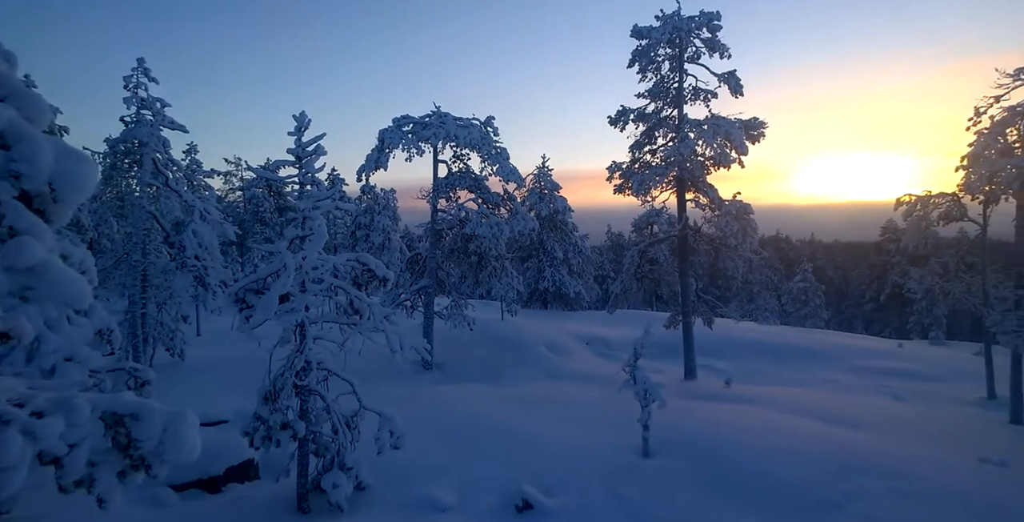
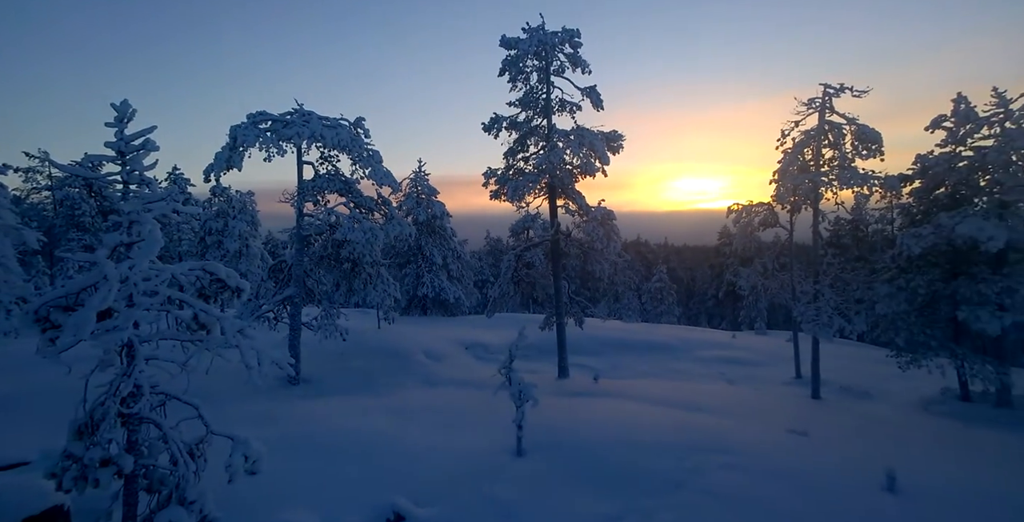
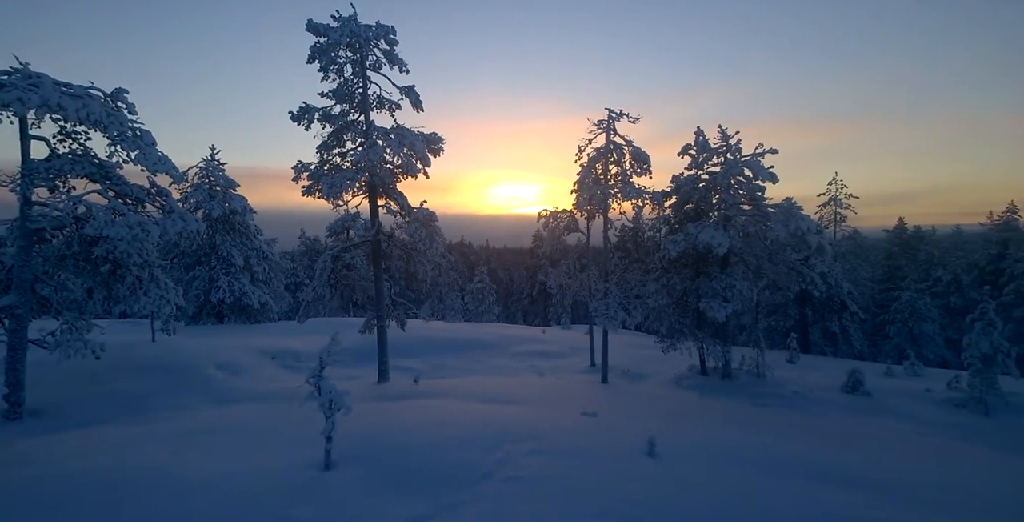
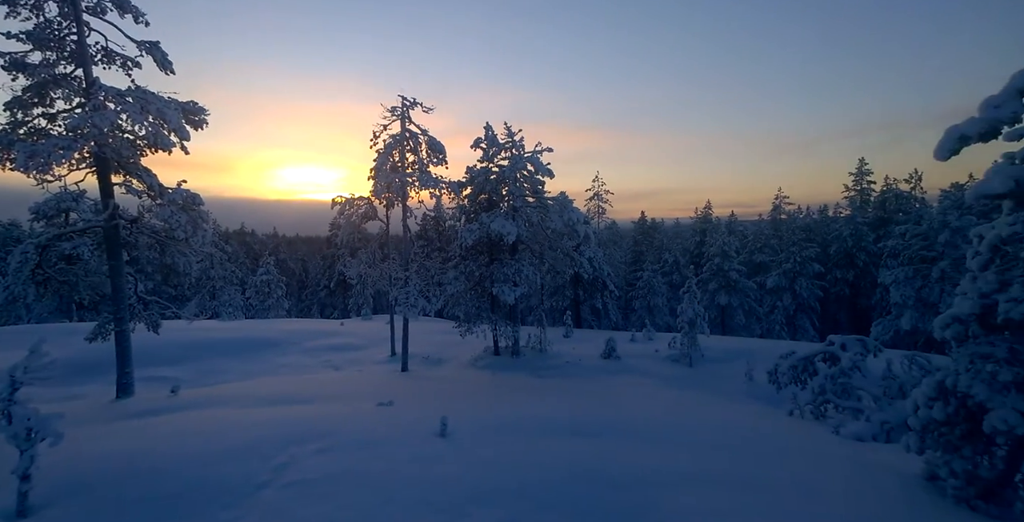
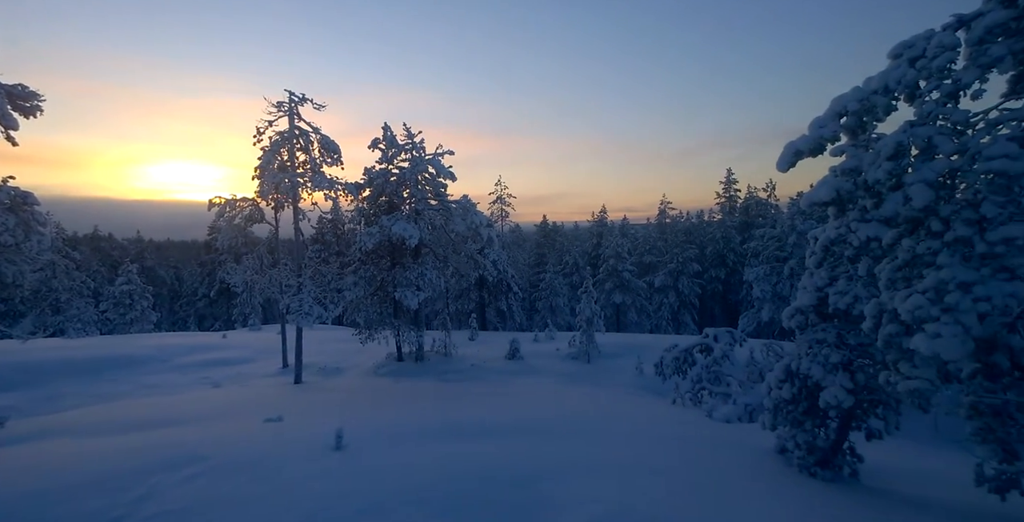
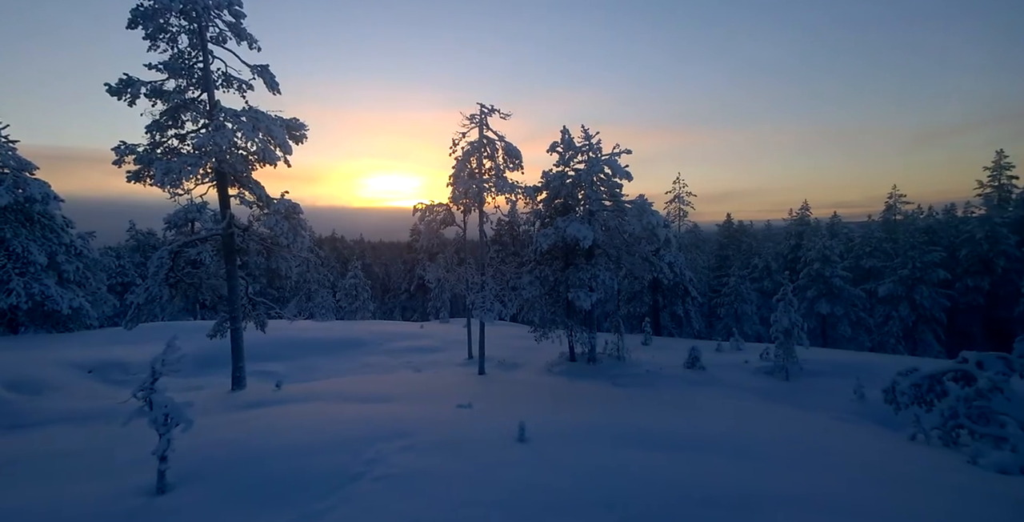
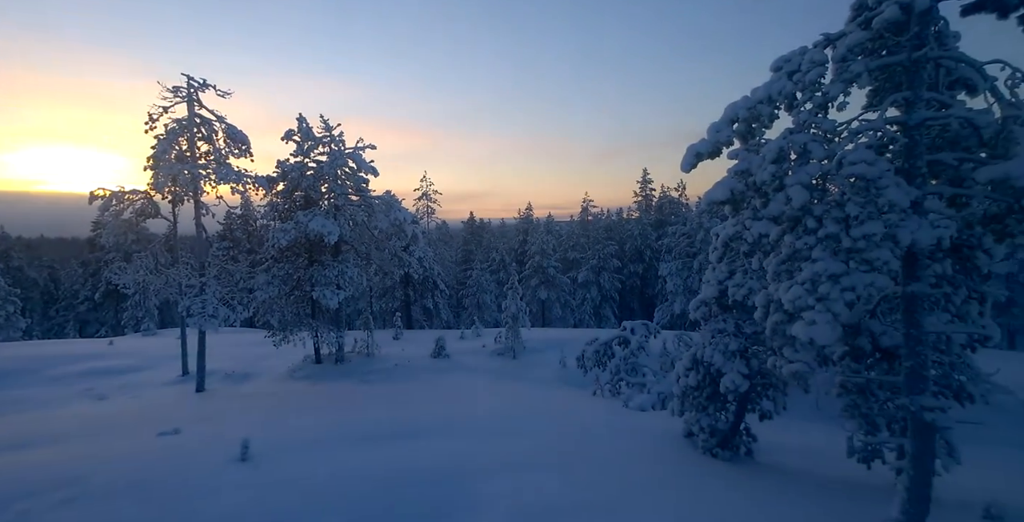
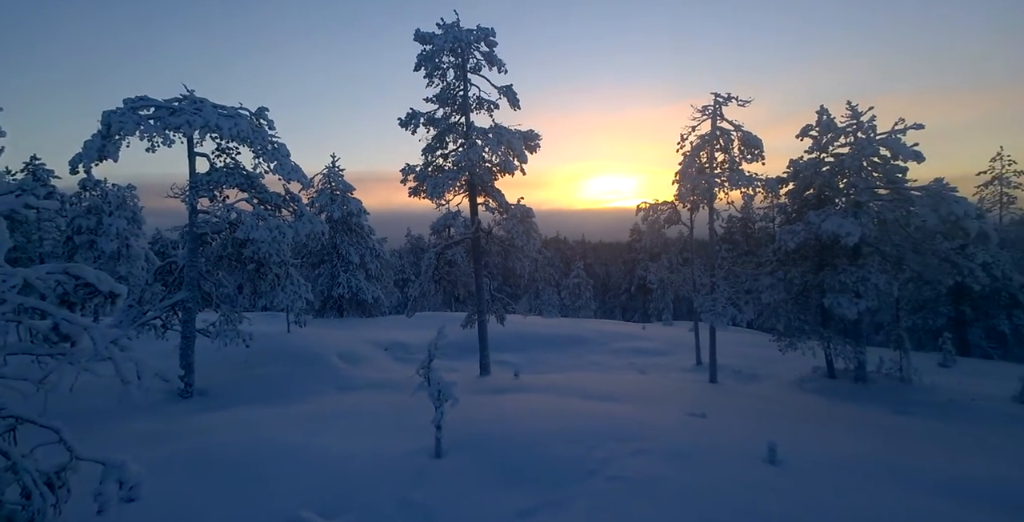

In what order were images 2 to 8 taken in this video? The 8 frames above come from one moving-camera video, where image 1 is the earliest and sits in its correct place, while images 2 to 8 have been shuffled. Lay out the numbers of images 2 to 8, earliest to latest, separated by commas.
2, 8, 3, 6, 4, 5, 7
